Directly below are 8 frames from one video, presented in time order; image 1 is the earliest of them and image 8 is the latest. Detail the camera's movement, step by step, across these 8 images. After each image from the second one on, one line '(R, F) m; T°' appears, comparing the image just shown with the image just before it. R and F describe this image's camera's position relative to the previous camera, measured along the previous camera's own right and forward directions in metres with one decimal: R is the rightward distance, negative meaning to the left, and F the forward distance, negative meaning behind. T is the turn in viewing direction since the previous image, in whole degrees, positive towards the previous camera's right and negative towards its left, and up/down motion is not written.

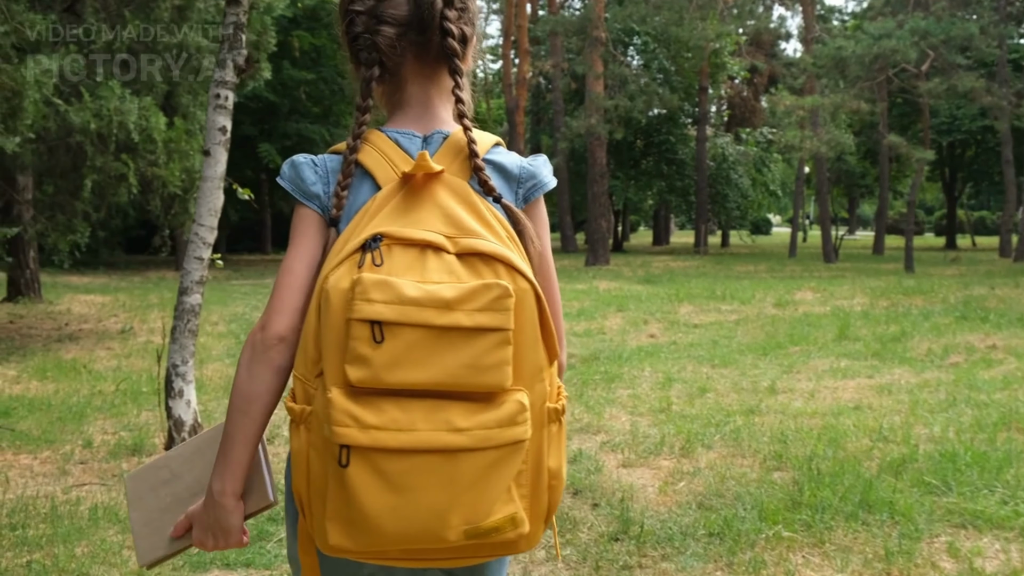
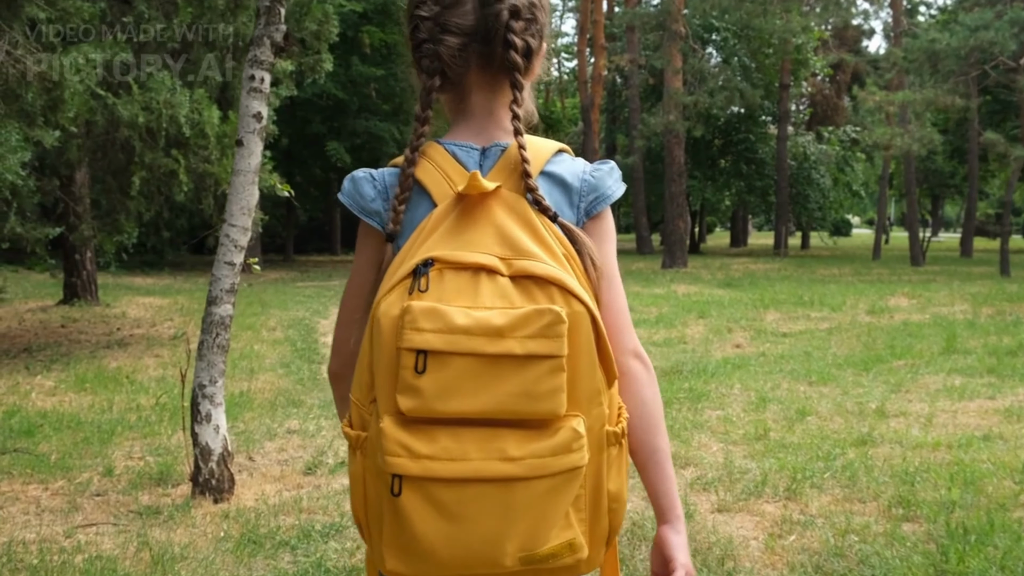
(0.0, +0.8) m; -4°
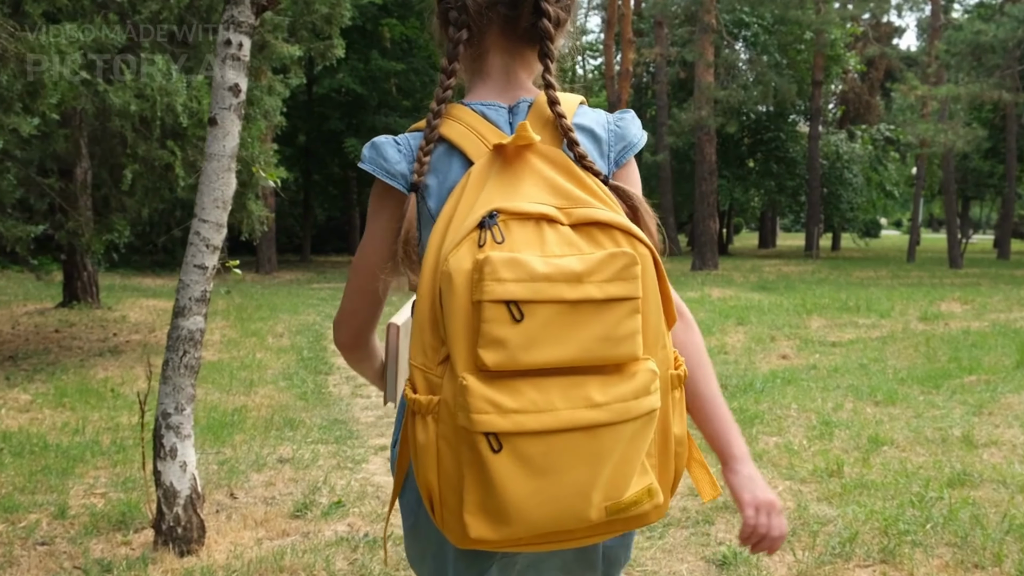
(0.0, +0.9) m; -1°
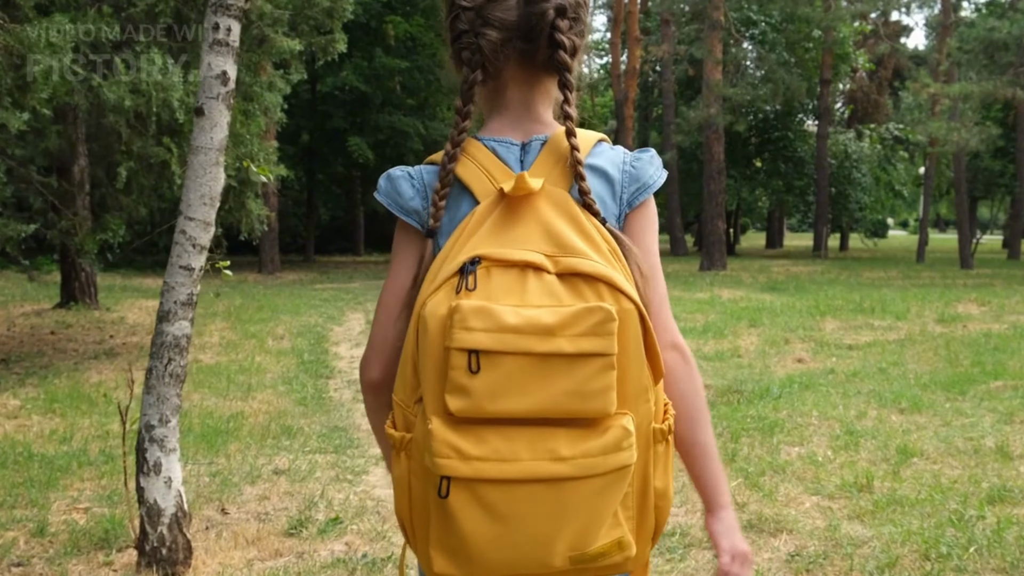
(0.0, +0.3) m; 0°
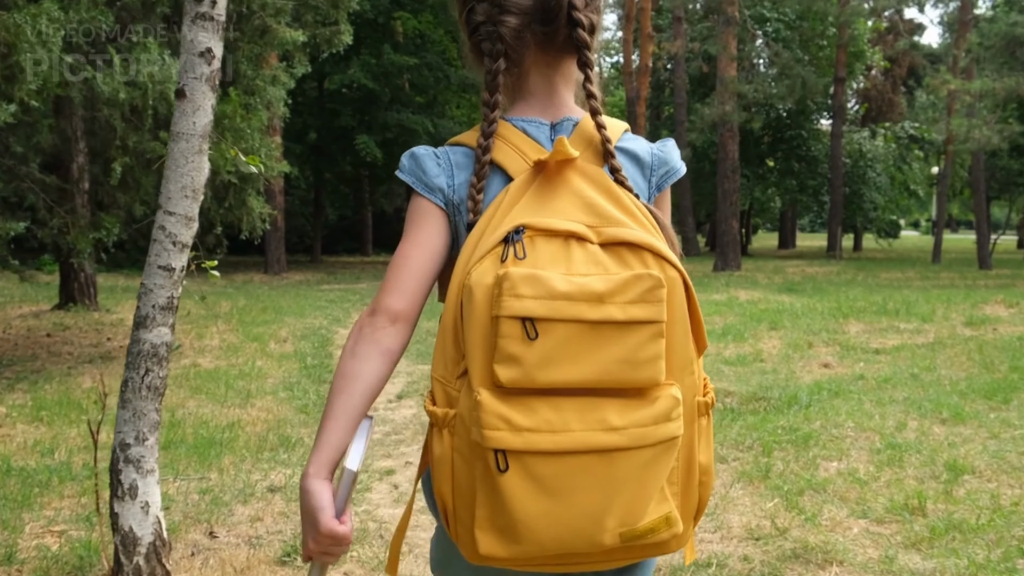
(0.0, +0.4) m; -1°
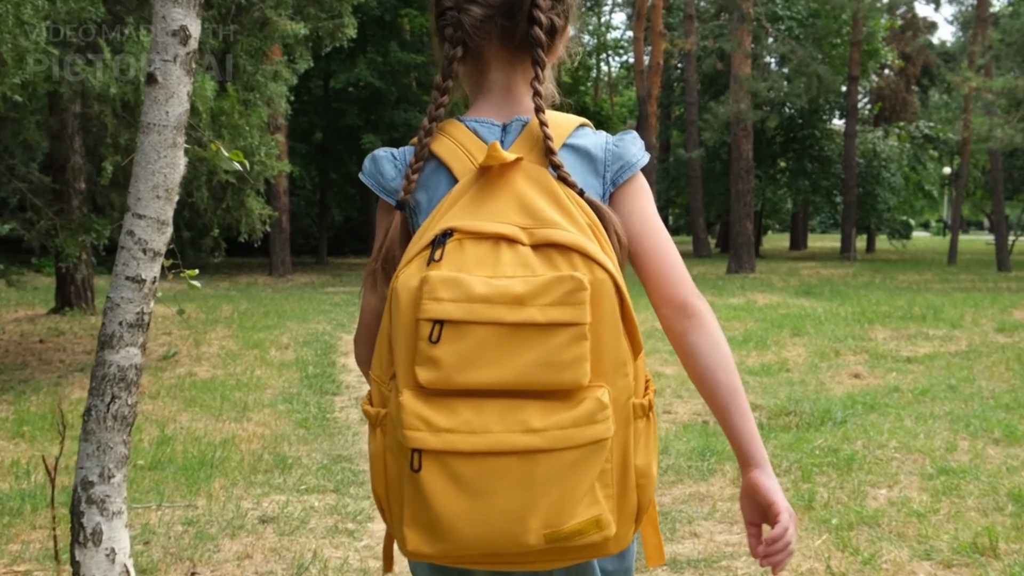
(0.0, +0.5) m; 0°
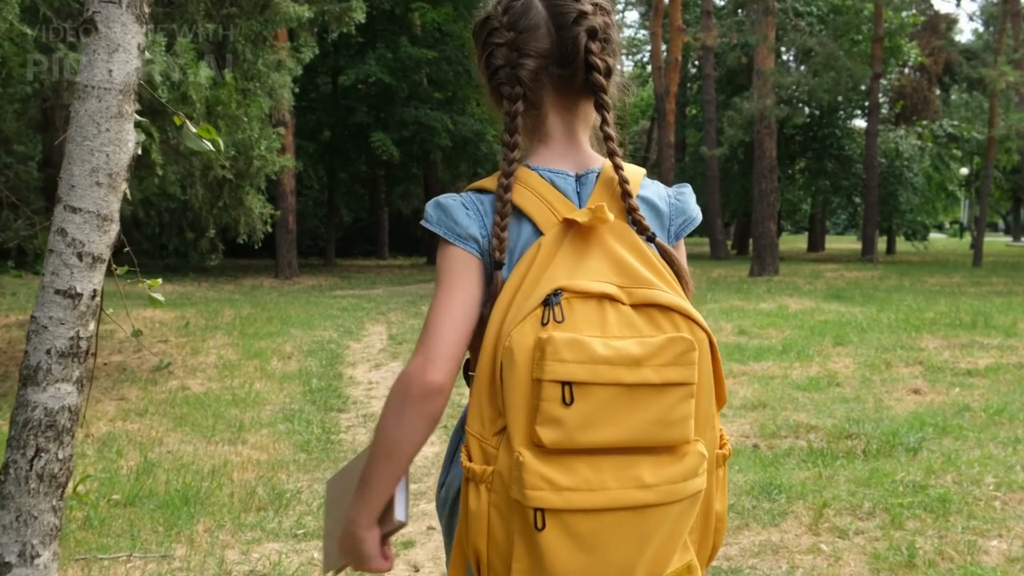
(-0.1, +0.8) m; -1°
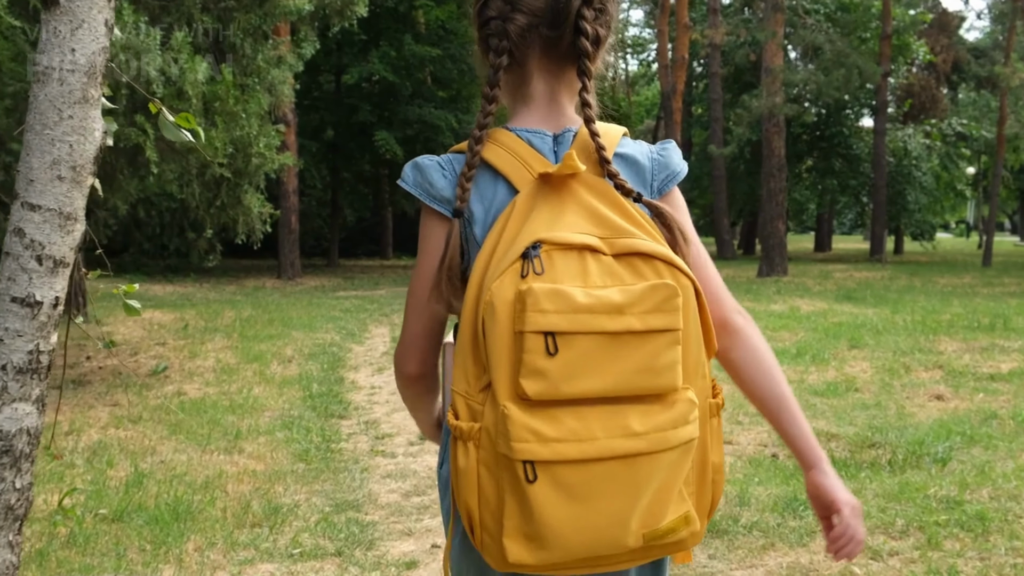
(0.0, +0.3) m; 0°
